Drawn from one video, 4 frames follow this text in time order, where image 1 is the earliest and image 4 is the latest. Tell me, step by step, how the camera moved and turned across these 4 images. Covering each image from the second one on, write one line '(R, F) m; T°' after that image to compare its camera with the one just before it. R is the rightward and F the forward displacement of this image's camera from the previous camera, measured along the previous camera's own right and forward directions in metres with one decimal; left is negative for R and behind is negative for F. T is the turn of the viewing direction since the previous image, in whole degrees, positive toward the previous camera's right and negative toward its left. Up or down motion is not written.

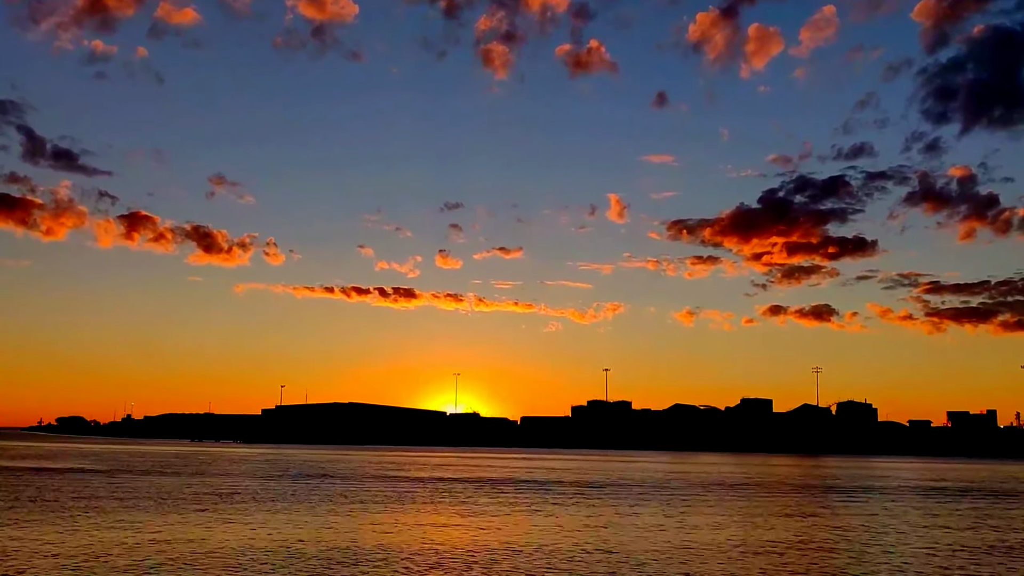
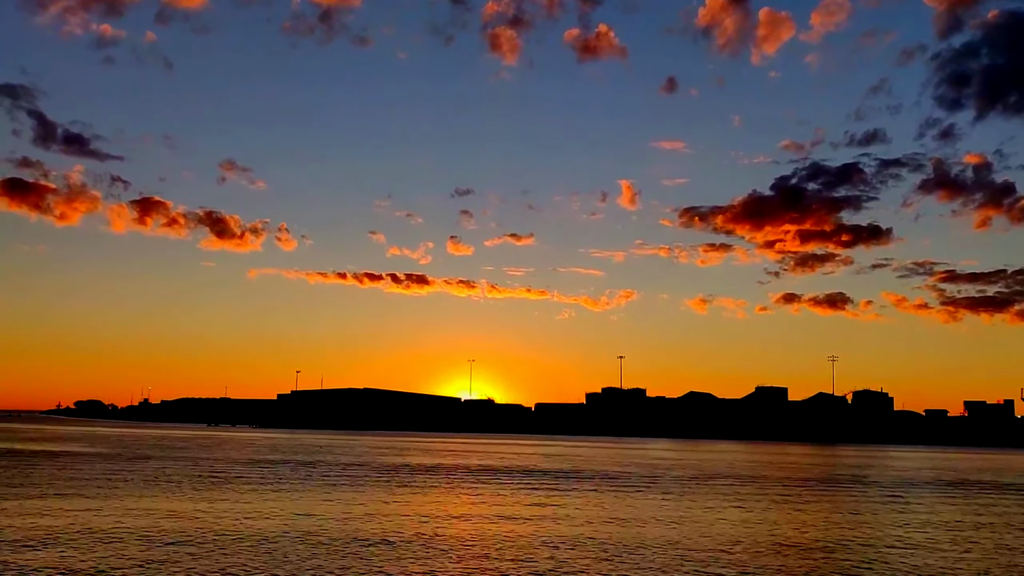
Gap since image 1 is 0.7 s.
(+1.2, +2.5) m; -1°
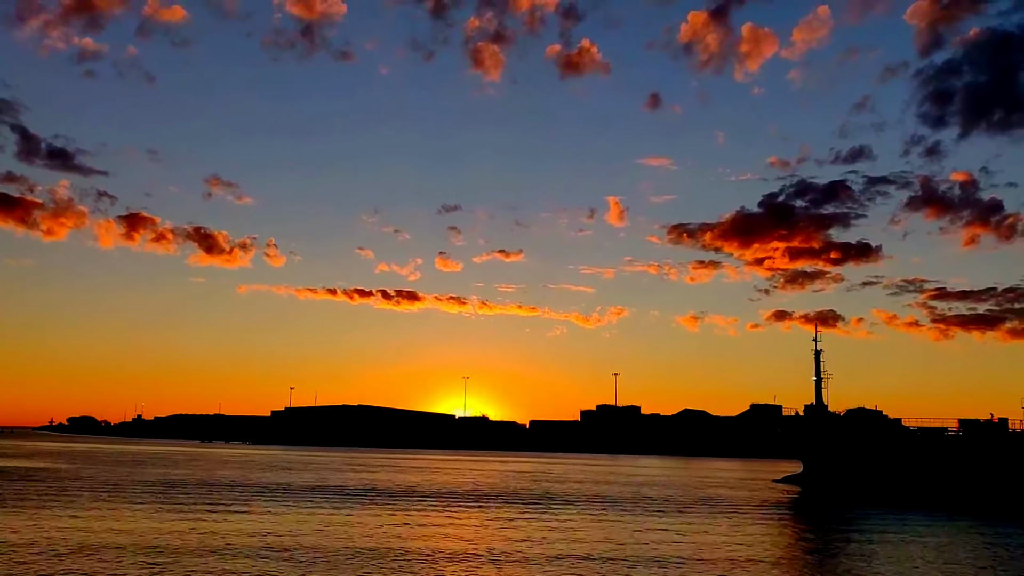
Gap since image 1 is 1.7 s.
(+7.2, +3.9) m; 0°
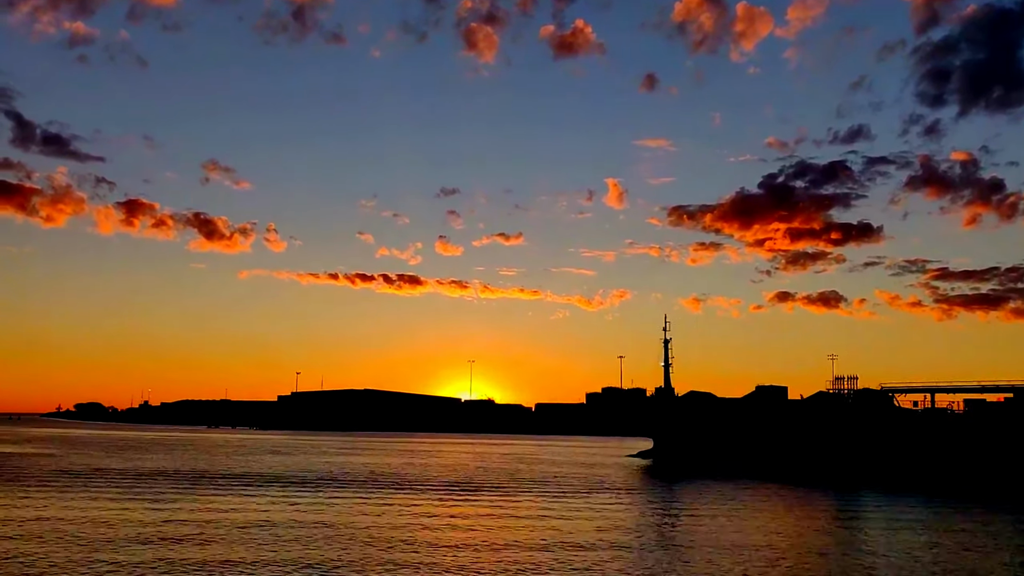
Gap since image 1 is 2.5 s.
(+5.5, +1.1) m; 0°
